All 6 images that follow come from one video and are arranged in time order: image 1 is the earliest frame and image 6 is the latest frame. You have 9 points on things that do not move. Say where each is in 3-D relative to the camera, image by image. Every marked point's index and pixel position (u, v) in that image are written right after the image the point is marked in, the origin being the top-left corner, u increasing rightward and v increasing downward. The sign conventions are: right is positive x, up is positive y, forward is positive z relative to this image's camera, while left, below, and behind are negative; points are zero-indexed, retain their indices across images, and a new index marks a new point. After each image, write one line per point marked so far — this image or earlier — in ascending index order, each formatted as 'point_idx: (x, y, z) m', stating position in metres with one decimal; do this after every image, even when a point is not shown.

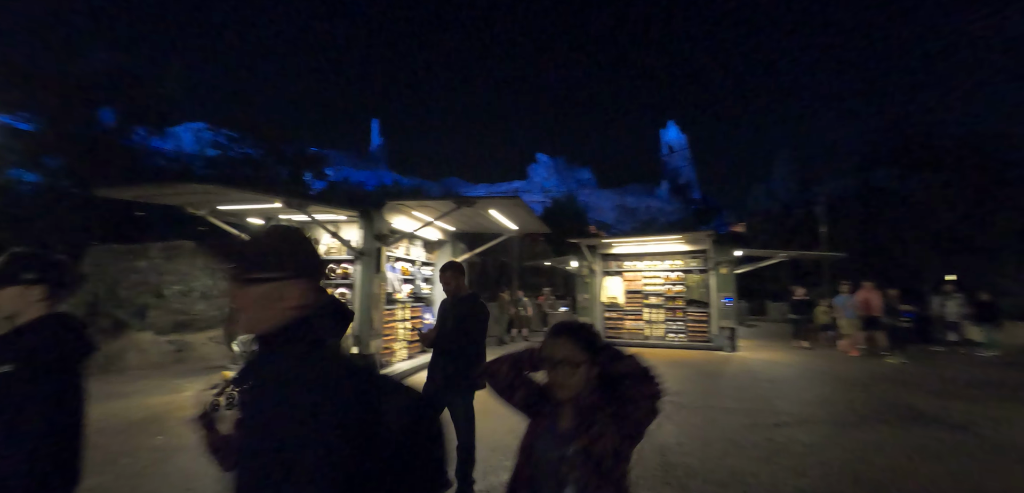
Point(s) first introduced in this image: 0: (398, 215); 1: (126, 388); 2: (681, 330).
0: (-2.0, +0.5, +8.5) m
1: (-6.5, -2.3, +8.0) m
2: (+4.8, -2.4, +13.5) m
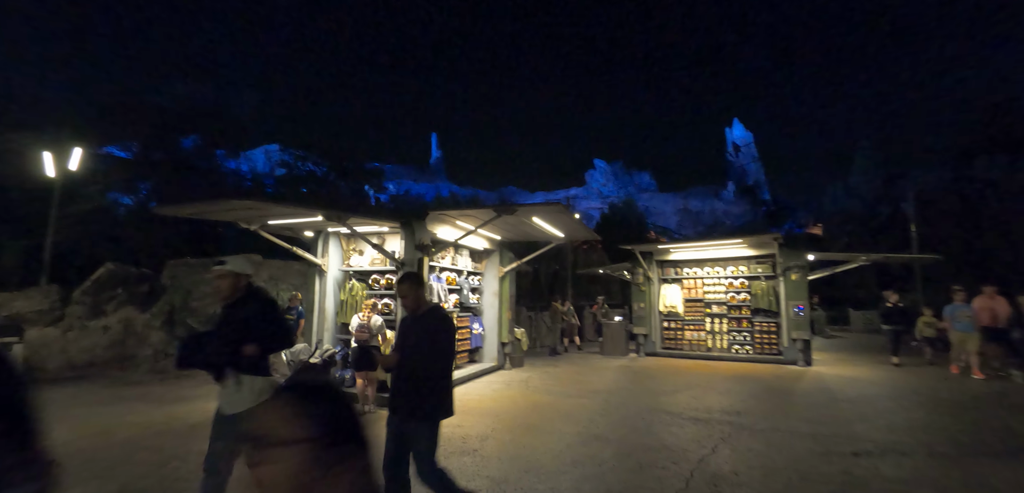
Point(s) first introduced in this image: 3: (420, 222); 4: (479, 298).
0: (-1.3, +0.4, +8.5) m
1: (-5.7, -2.6, +8.5) m
2: (+6.2, -2.5, +12.5) m
3: (-1.5, +0.4, +7.8) m
4: (-0.8, -1.2, +11.0) m
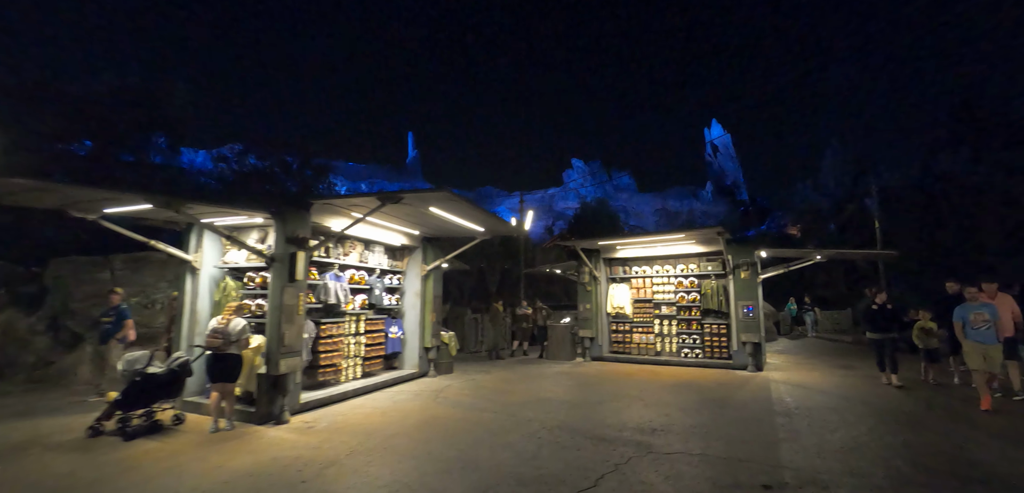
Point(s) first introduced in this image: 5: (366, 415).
0: (-2.8, +0.5, +7.5) m
1: (-7.2, -2.5, +7.4) m
2: (+4.5, -2.4, +11.6) m
3: (-3.1, +0.5, +6.7) m
4: (-2.4, -1.1, +10.0) m
5: (-2.1, -2.4, +6.8) m
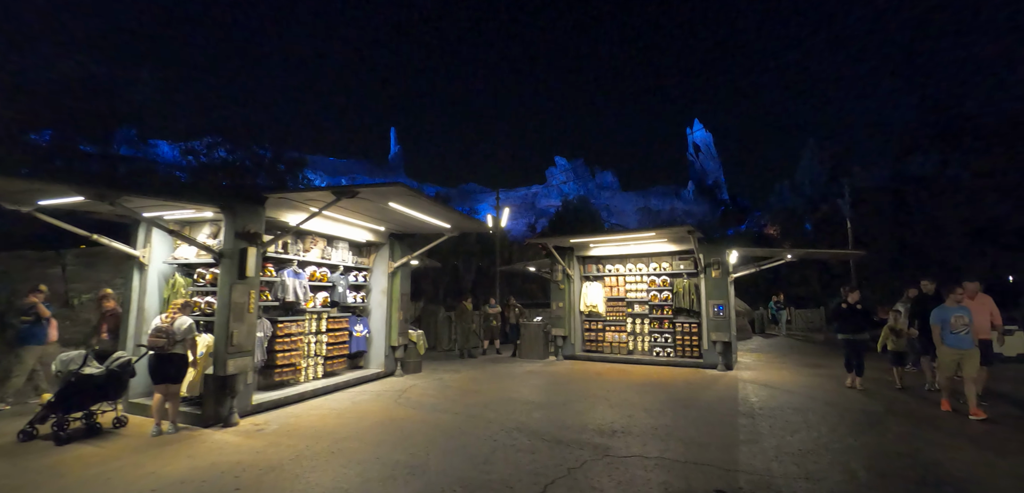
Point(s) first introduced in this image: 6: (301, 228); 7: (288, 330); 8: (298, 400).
0: (-3.4, +0.5, +7.2) m
1: (-7.8, -2.4, +7.0) m
2: (+3.8, -2.4, +11.6) m
3: (-3.6, +0.5, +6.5) m
4: (-3.0, -1.0, +9.8) m
5: (-2.7, -2.4, +6.6) m
6: (-3.6, +0.3, +8.0) m
7: (-3.6, -1.4, +7.7) m
8: (-3.4, -2.4, +7.4) m
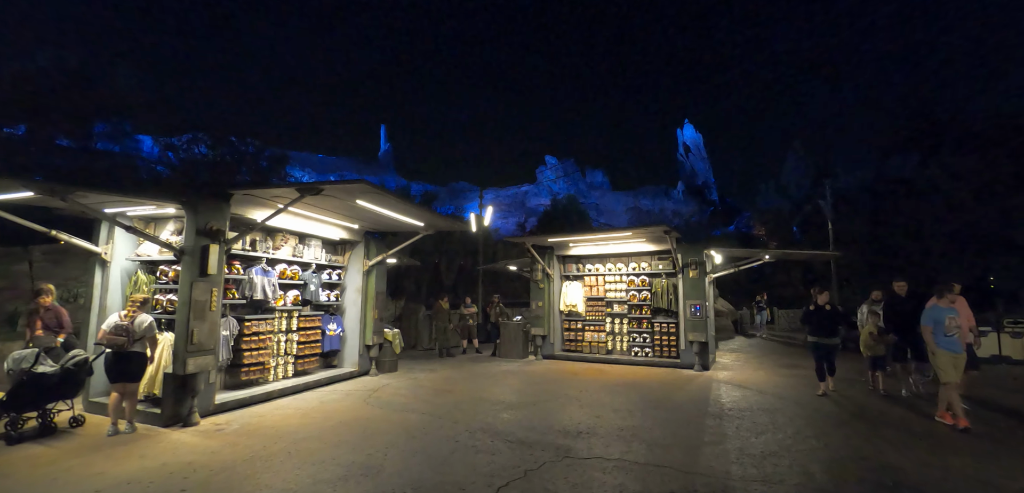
0: (-3.9, +0.6, +7.1) m
1: (-8.3, -2.3, +6.8) m
2: (+3.3, -2.4, +11.6) m
3: (-4.1, +0.6, +6.4) m
4: (-3.5, -1.0, +9.7) m
5: (-3.1, -2.3, +6.5) m
6: (-4.0, +0.3, +7.9) m
7: (-4.1, -1.3, +7.6) m
8: (-3.8, -2.4, +7.3) m
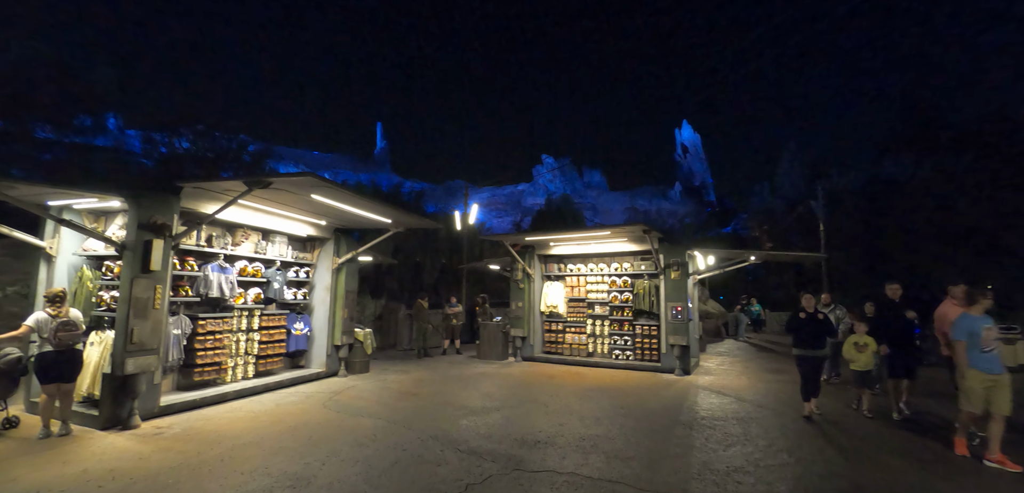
0: (-4.4, +0.6, +6.8) m
1: (-8.8, -2.2, +6.5) m
2: (+2.7, -2.4, +11.3) m
3: (-4.6, +0.7, +6.1) m
4: (-4.0, -0.9, +9.4) m
5: (-3.7, -2.3, +6.2) m
6: (-4.5, +0.4, +7.6) m
7: (-4.6, -1.2, +7.3) m
8: (-4.4, -2.3, +7.0) m
